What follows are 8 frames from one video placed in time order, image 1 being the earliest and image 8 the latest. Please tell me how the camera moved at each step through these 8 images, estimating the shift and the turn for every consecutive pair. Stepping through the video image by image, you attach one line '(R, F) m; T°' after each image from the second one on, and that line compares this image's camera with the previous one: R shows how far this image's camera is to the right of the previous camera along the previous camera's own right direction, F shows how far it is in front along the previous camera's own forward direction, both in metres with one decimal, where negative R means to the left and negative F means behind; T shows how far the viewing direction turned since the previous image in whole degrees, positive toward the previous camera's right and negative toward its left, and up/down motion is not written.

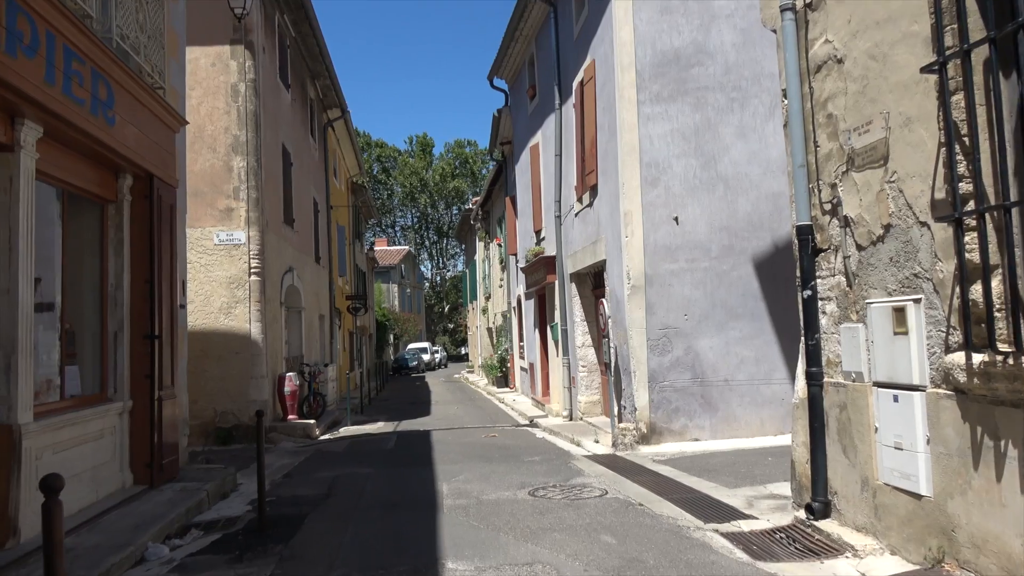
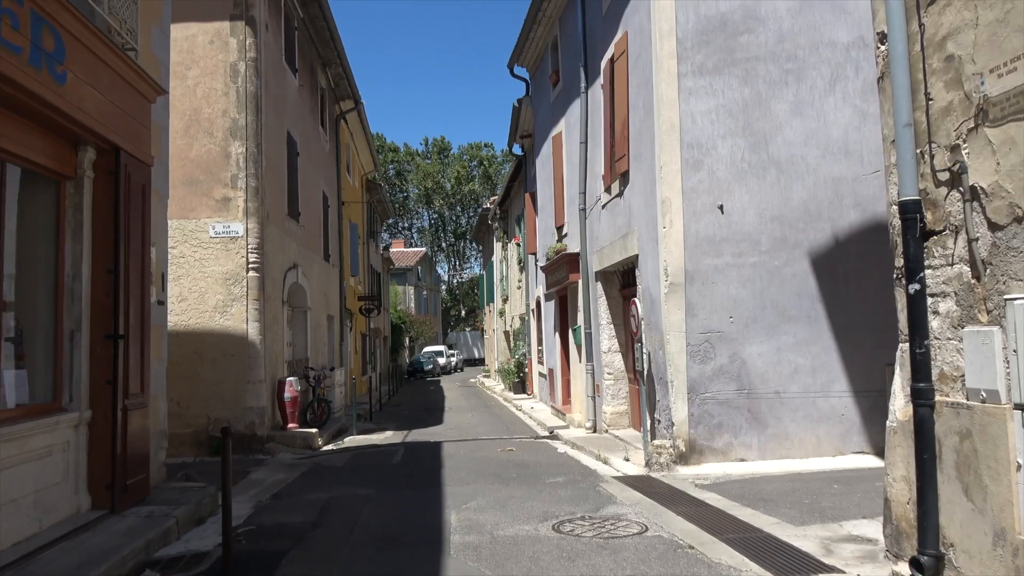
(0.0, +1.1) m; -1°
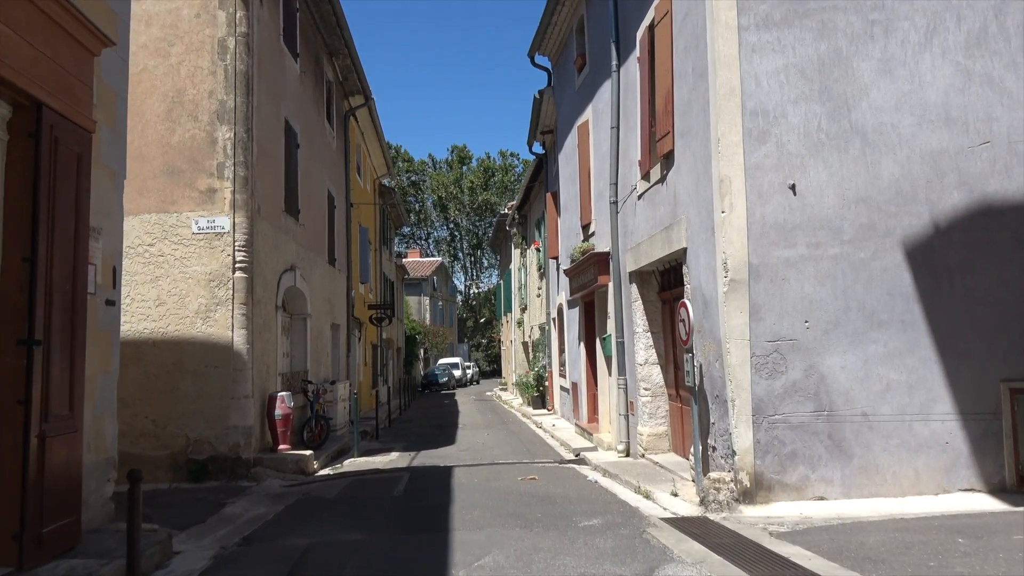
(-0.1, +1.5) m; -1°
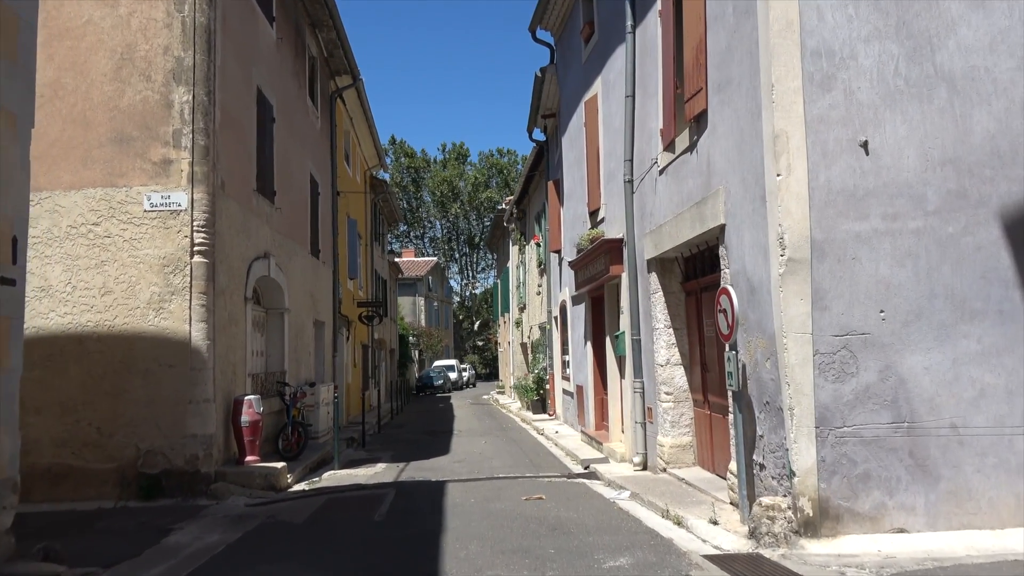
(-0.1, +1.3) m; 0°
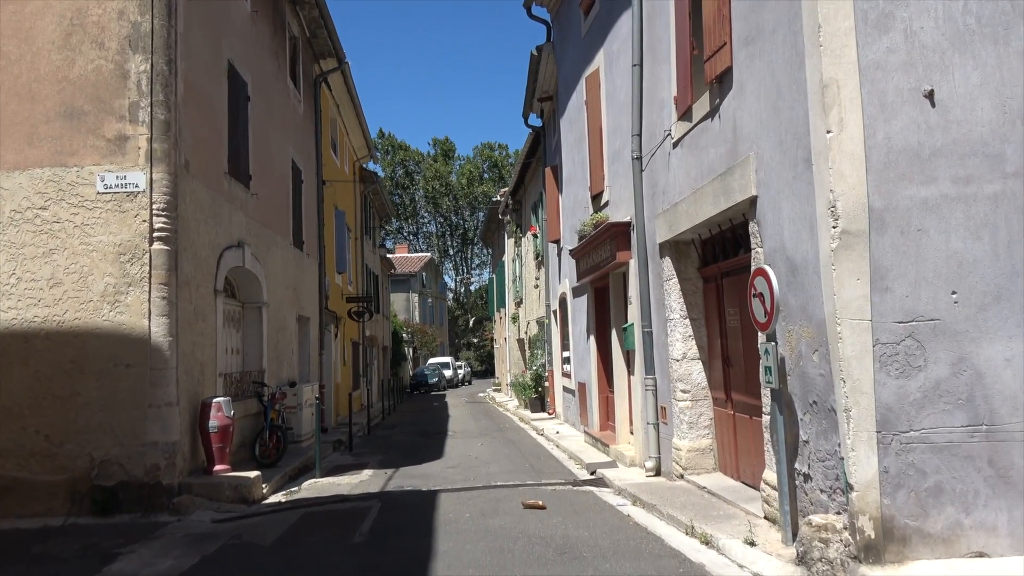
(0.0, +0.9) m; 0°
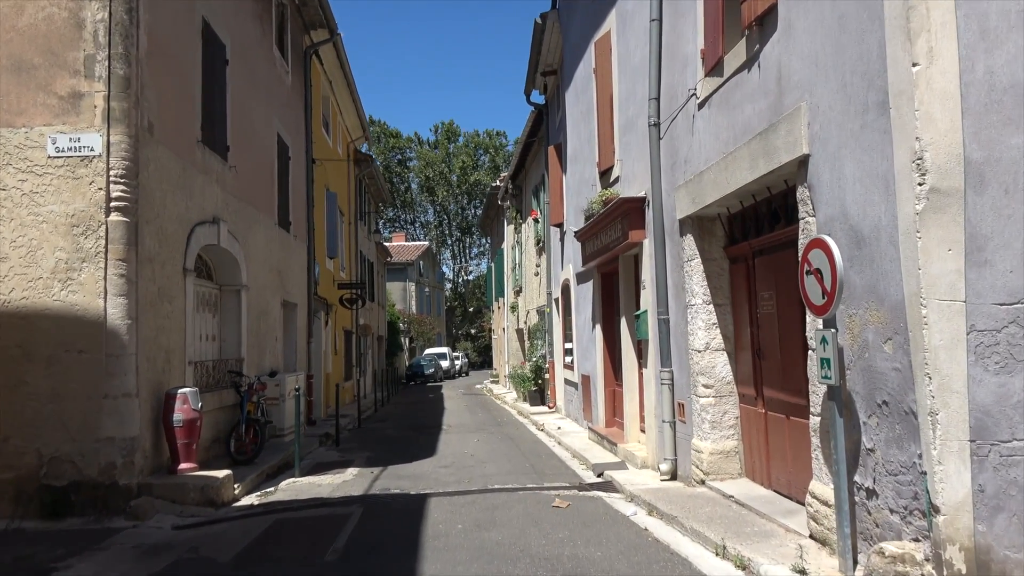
(0.0, +0.9) m; 0°
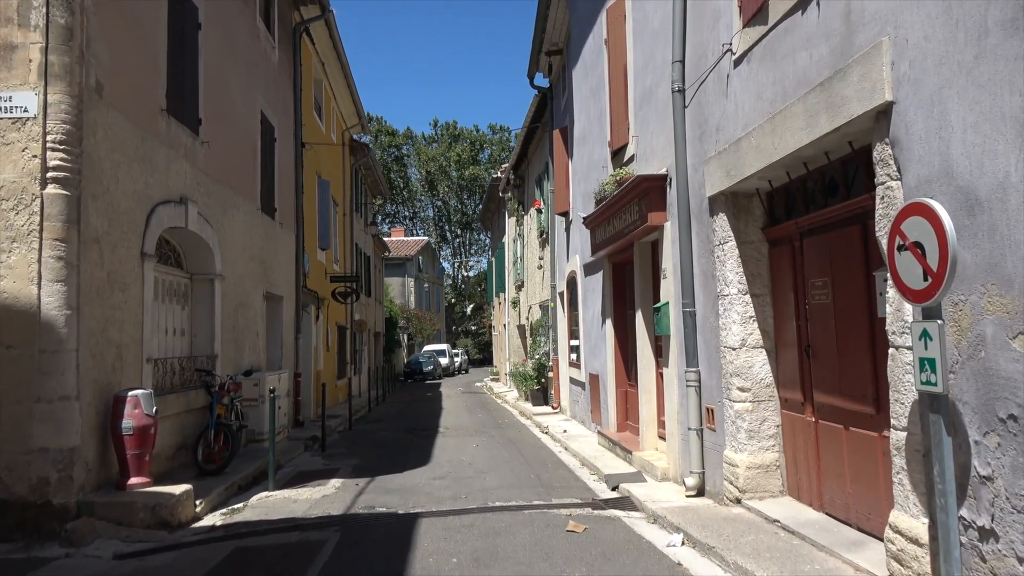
(0.0, +1.0) m; 0°
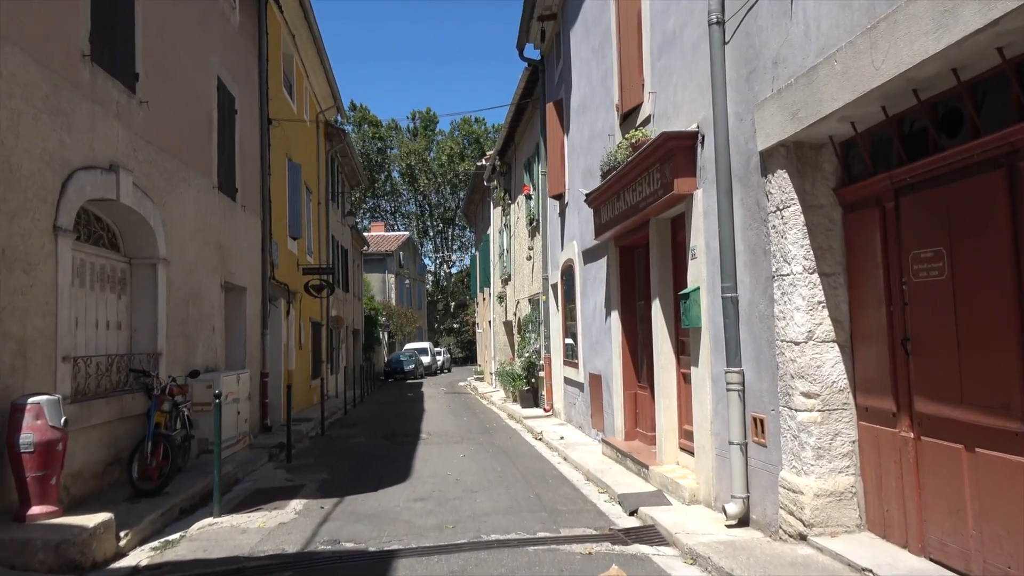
(-0.1, +1.4) m; +1°
